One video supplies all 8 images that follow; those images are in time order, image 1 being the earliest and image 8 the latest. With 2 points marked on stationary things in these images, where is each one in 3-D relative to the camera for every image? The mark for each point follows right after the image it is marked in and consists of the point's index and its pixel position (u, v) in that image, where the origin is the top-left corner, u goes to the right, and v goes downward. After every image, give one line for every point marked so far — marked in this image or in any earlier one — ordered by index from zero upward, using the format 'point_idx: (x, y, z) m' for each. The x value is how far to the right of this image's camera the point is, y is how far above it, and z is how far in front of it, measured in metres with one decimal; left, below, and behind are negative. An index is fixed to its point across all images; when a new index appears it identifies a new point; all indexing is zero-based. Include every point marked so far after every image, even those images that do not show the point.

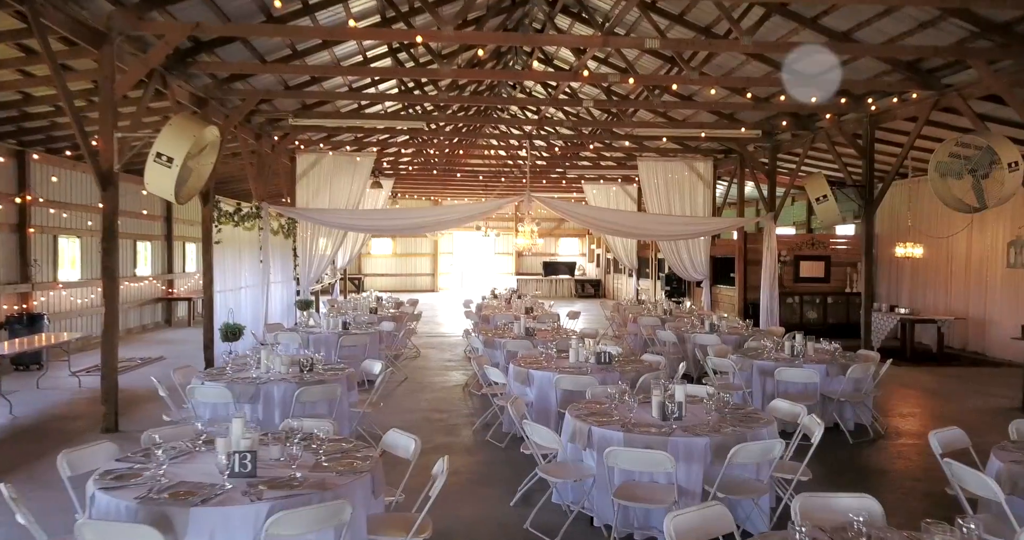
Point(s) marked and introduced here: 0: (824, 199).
0: (+3.6, +0.8, +8.5) m
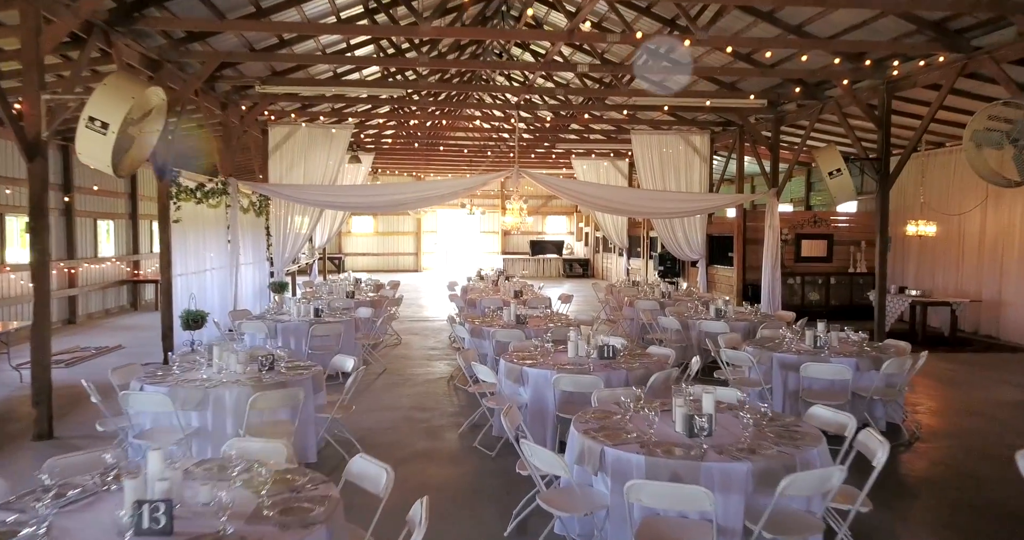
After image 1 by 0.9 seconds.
0: (+3.5, +1.0, +7.9) m
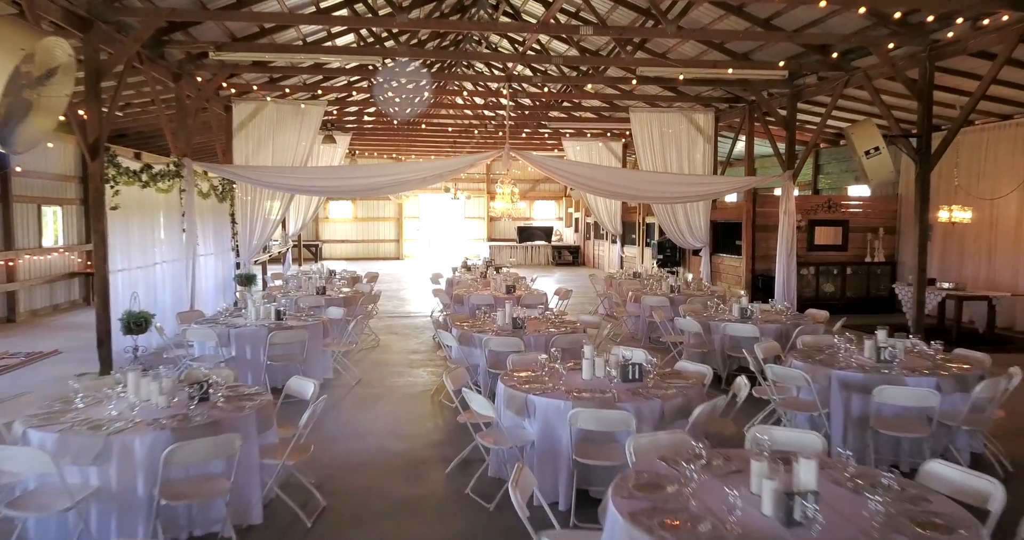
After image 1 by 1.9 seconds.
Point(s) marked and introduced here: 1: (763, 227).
0: (+3.4, +1.1, +6.9) m
1: (+3.8, +0.6, +11.0) m
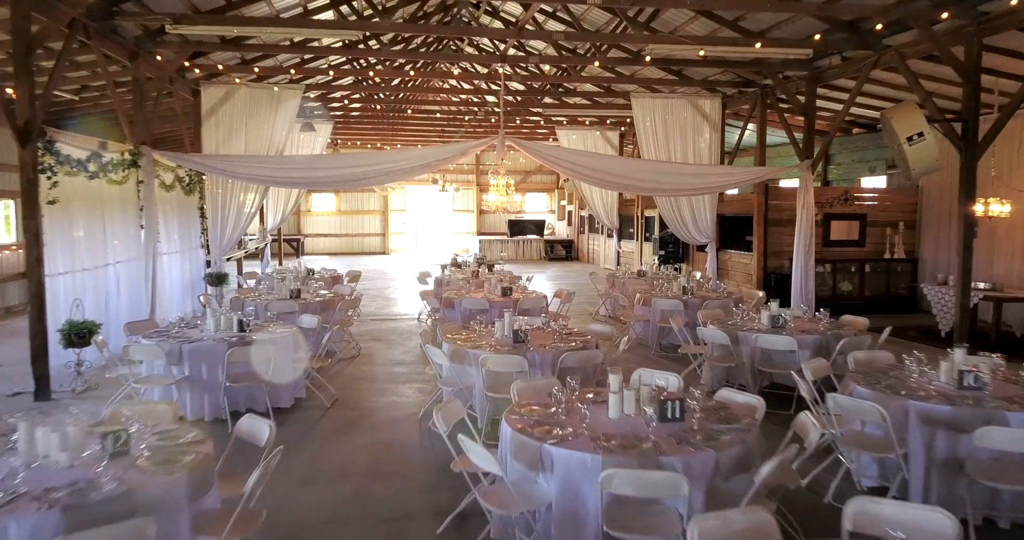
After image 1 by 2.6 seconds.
0: (+3.4, +1.1, +6.1) m
1: (+3.7, +0.7, +10.3) m
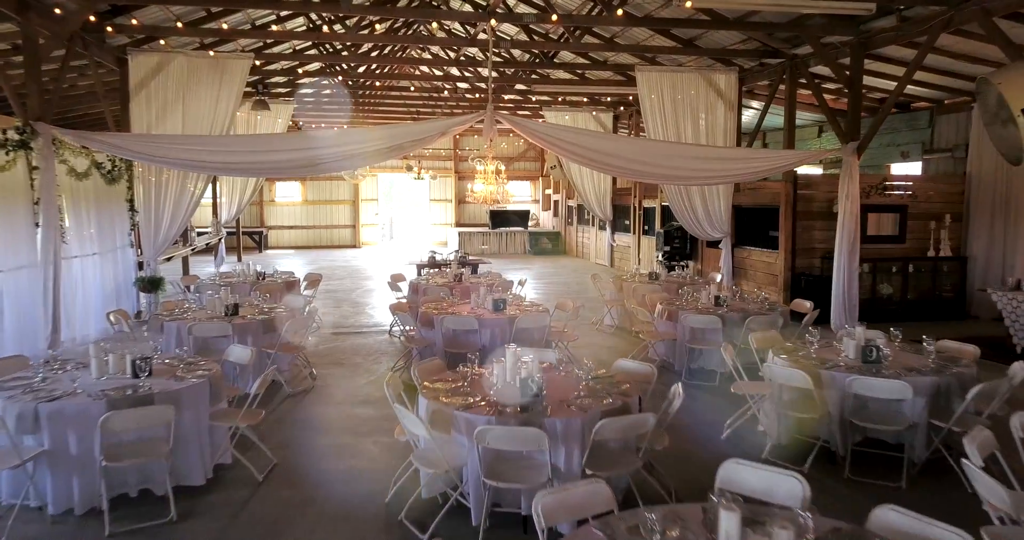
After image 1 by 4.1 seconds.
0: (+3.4, +1.0, +4.7) m
1: (+3.5, +0.7, +8.9) m
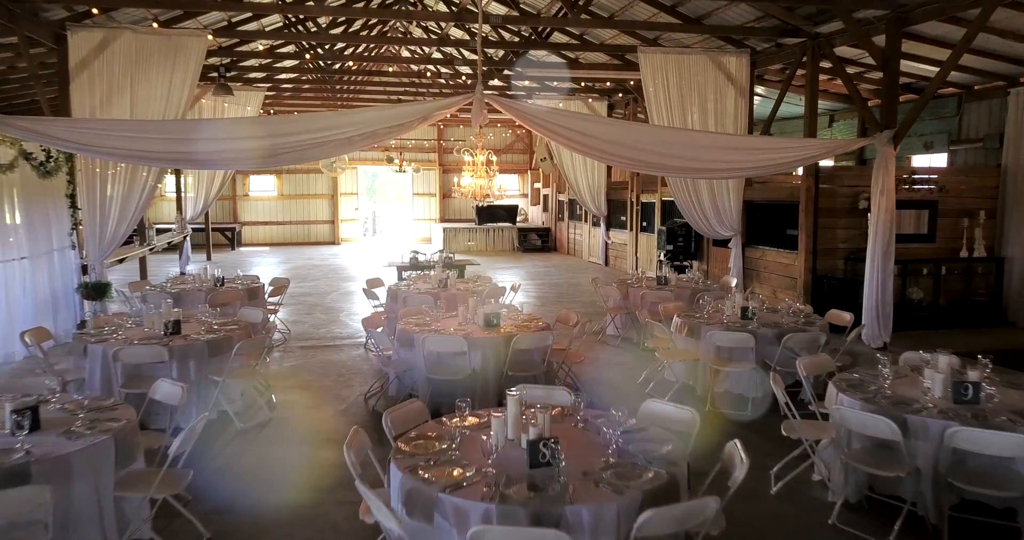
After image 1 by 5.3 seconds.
0: (+3.4, +1.0, +3.9) m
1: (+3.4, +0.7, +8.0) m
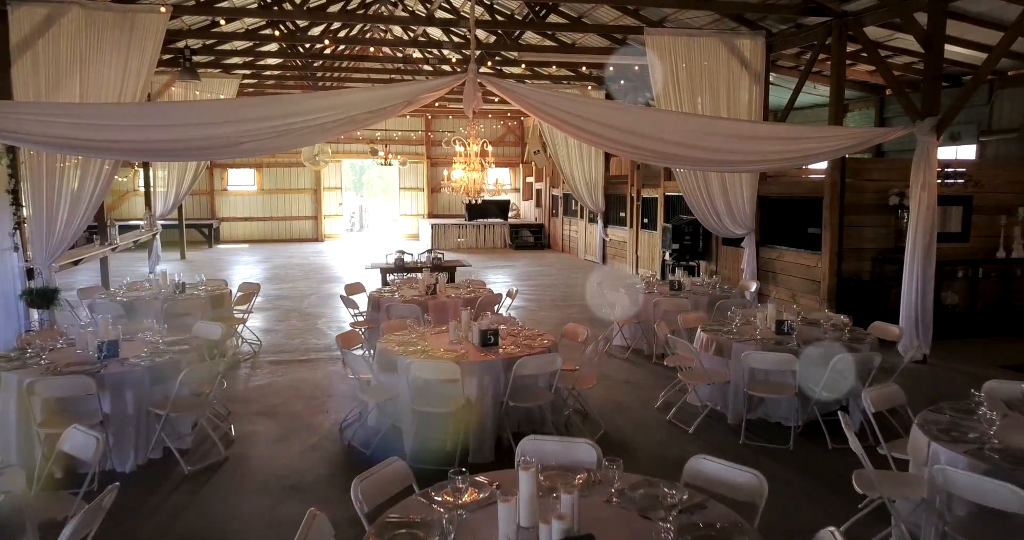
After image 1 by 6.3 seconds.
0: (+3.4, +0.9, +3.1) m
1: (+3.4, +0.6, +7.3) m
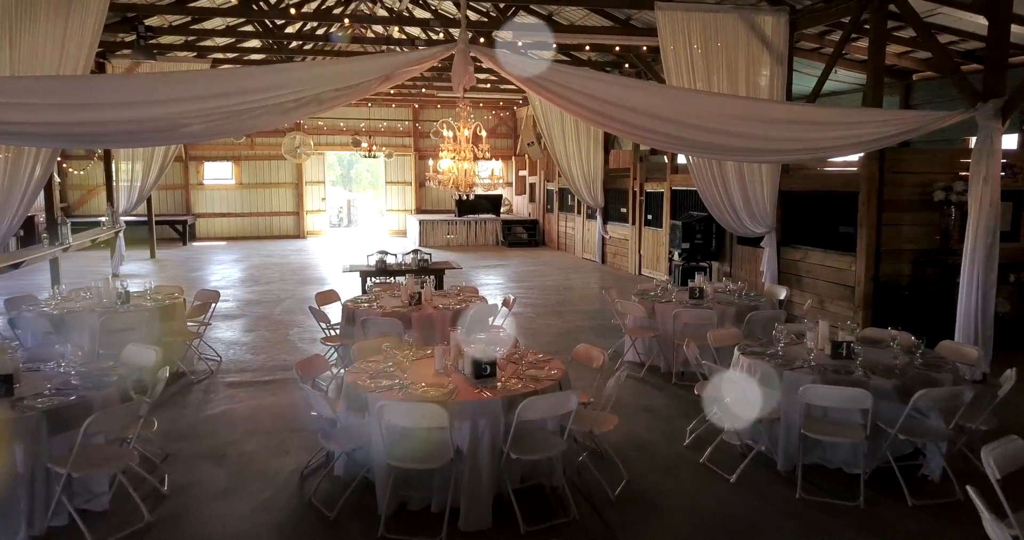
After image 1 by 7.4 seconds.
0: (+3.4, +0.8, +2.3) m
1: (+3.4, +0.6, +6.5) m
